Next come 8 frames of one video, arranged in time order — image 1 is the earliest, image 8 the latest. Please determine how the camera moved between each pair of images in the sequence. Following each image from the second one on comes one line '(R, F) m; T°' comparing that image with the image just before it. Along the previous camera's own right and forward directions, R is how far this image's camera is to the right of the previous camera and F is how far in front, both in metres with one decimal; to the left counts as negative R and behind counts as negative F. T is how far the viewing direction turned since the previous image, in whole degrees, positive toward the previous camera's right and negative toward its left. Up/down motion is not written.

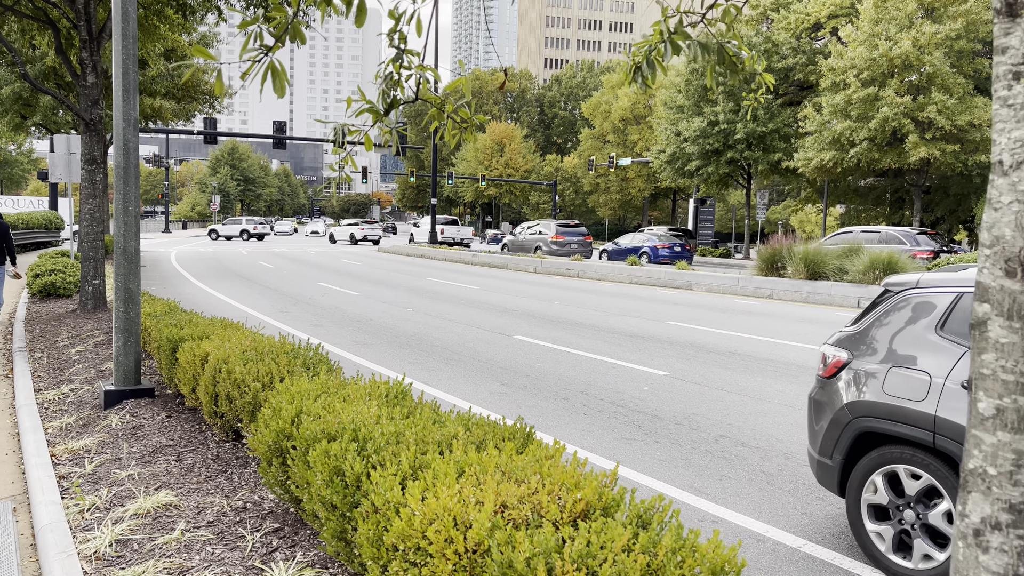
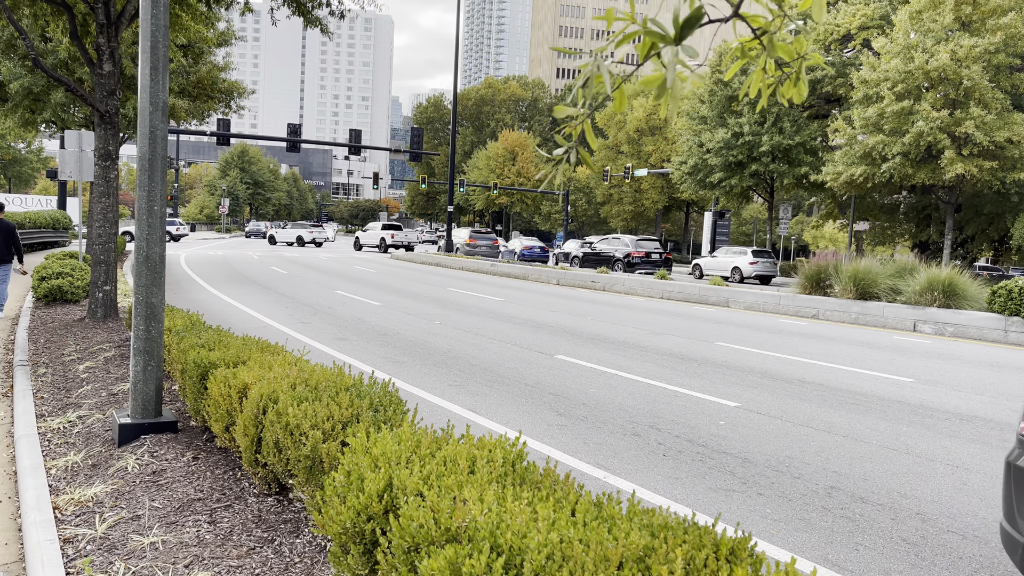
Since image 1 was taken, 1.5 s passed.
(-0.5, +0.8) m; 0°
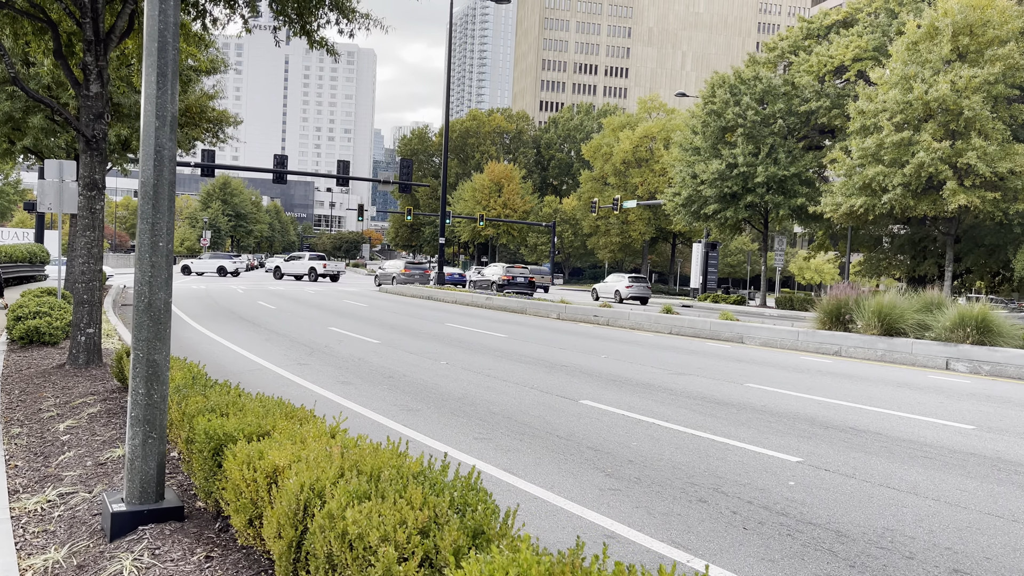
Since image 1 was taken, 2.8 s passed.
(-0.5, +0.7) m; +1°
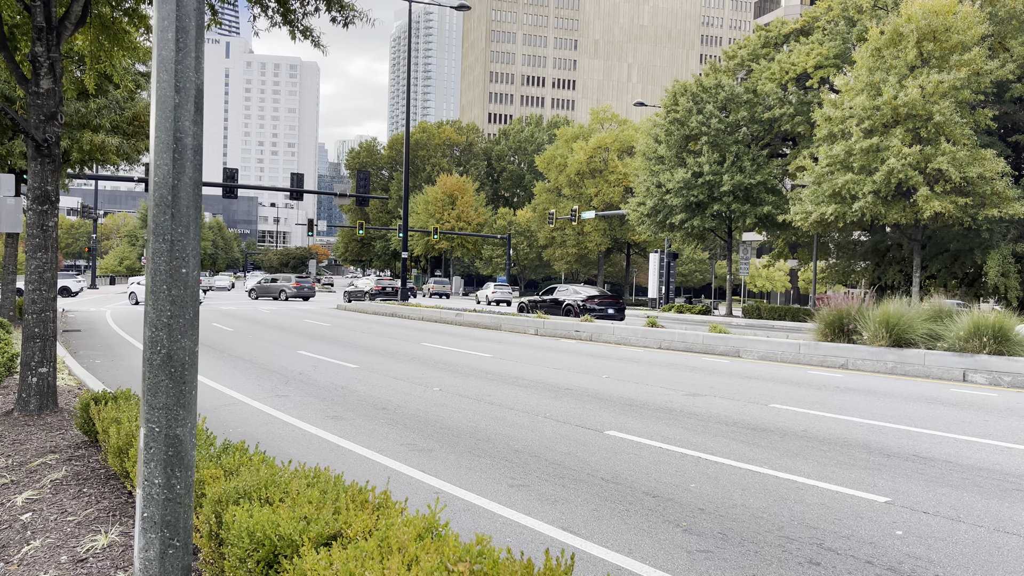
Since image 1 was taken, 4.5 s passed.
(-0.8, +1.0) m; +4°
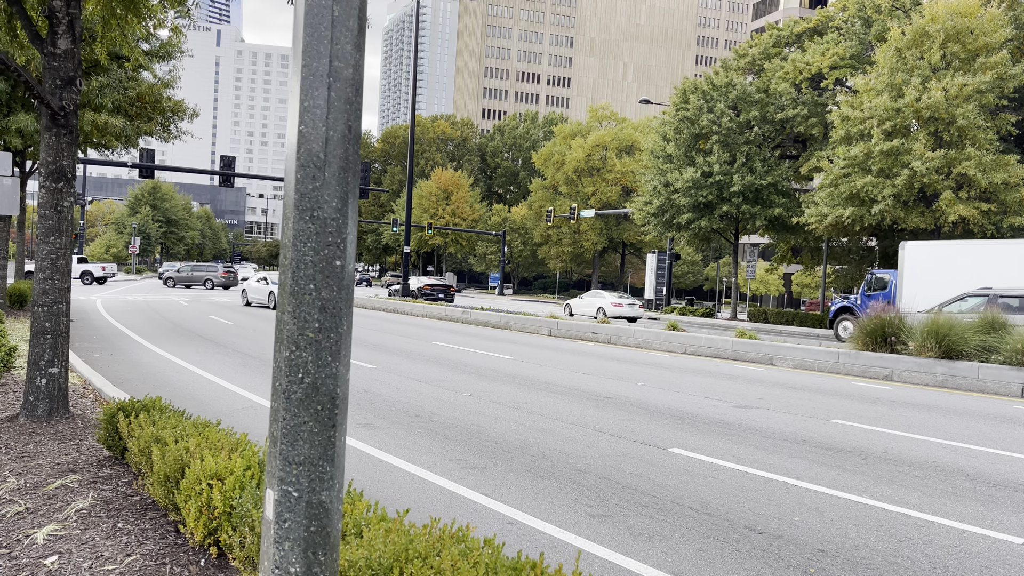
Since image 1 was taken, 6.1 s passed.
(-0.8, +0.8) m; +1°
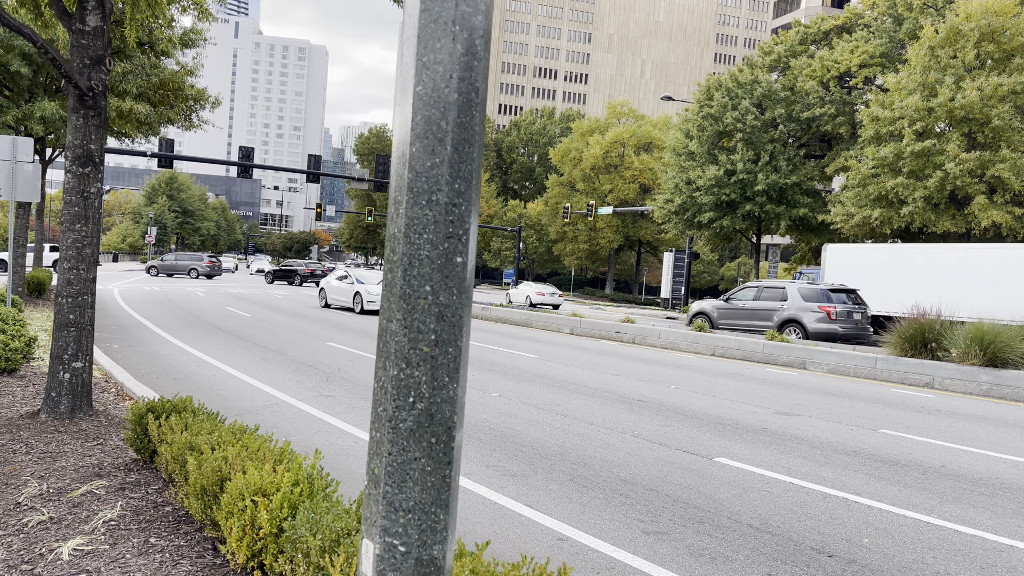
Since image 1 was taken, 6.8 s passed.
(-0.3, +0.4) m; -1°
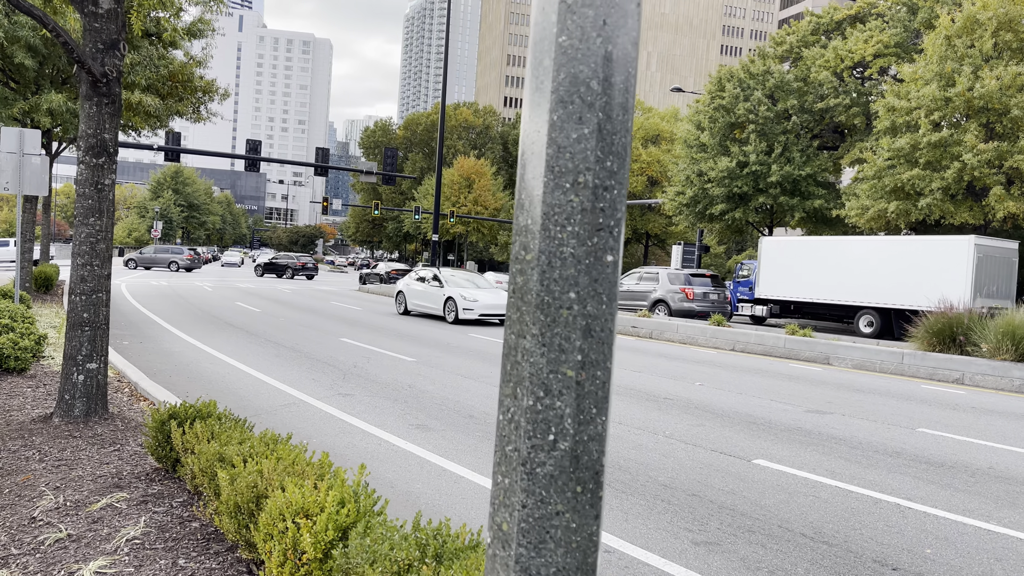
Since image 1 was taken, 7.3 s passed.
(-0.2, +0.3) m; 0°
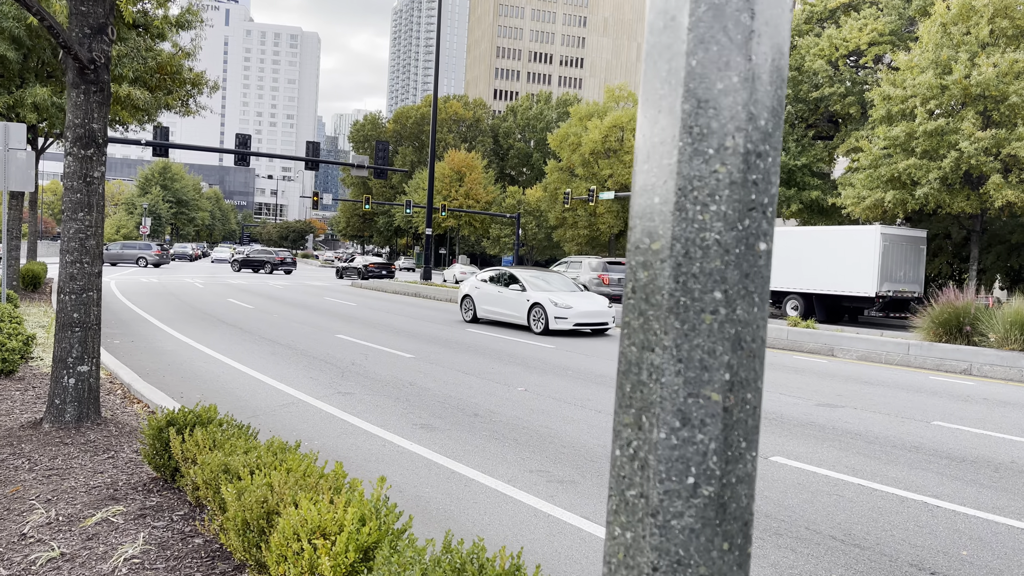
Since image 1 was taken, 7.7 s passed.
(-0.2, +0.3) m; +1°
